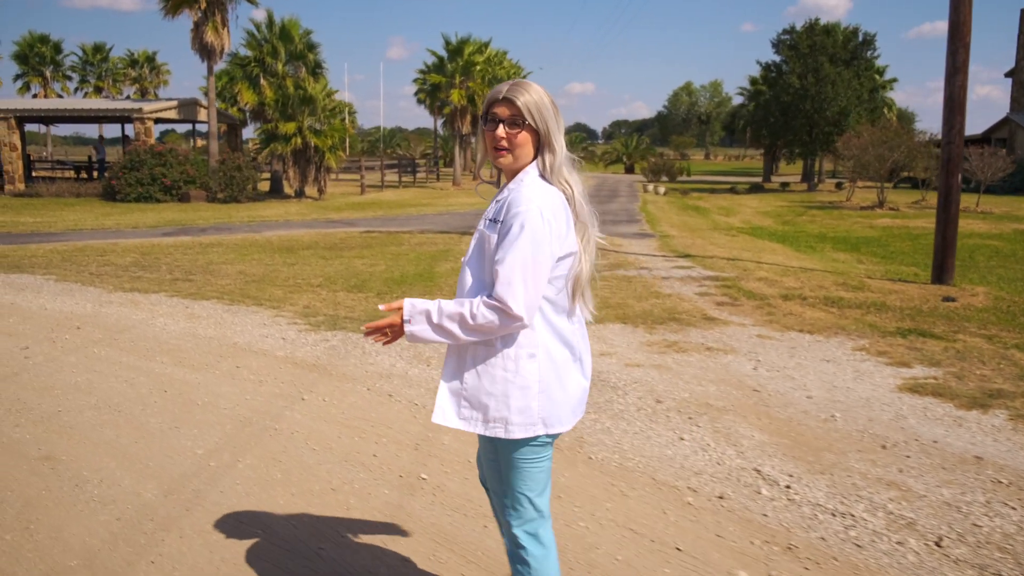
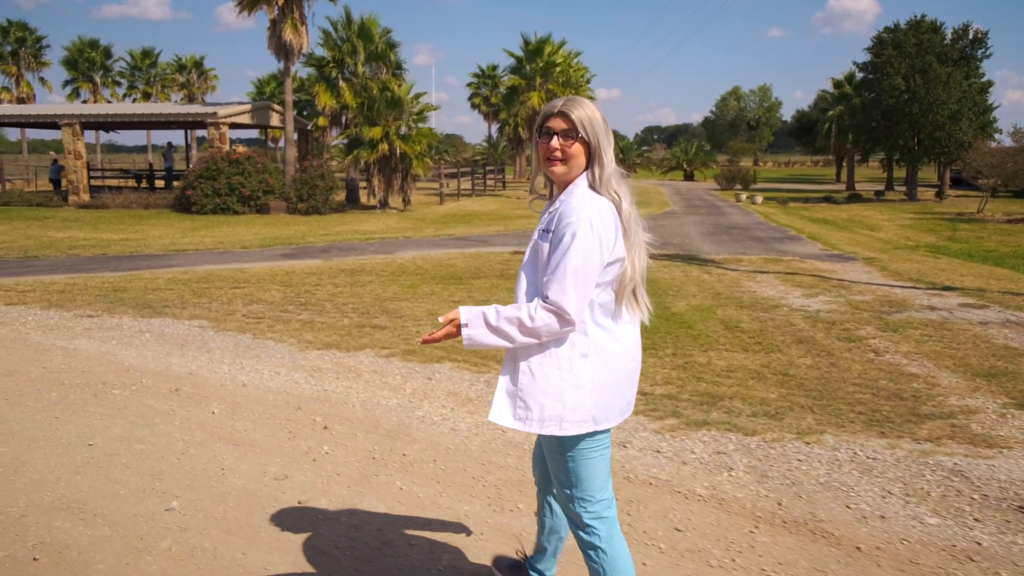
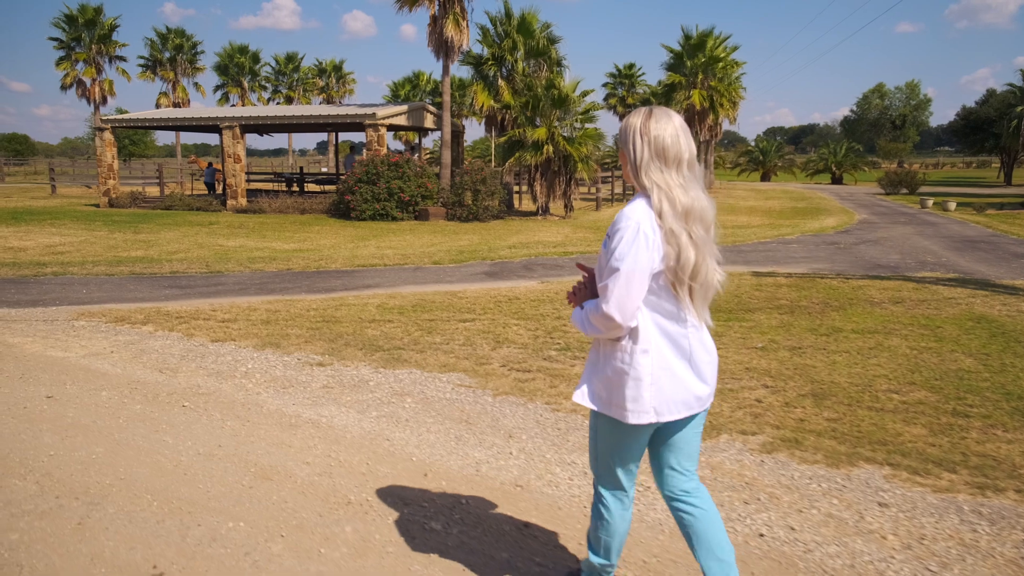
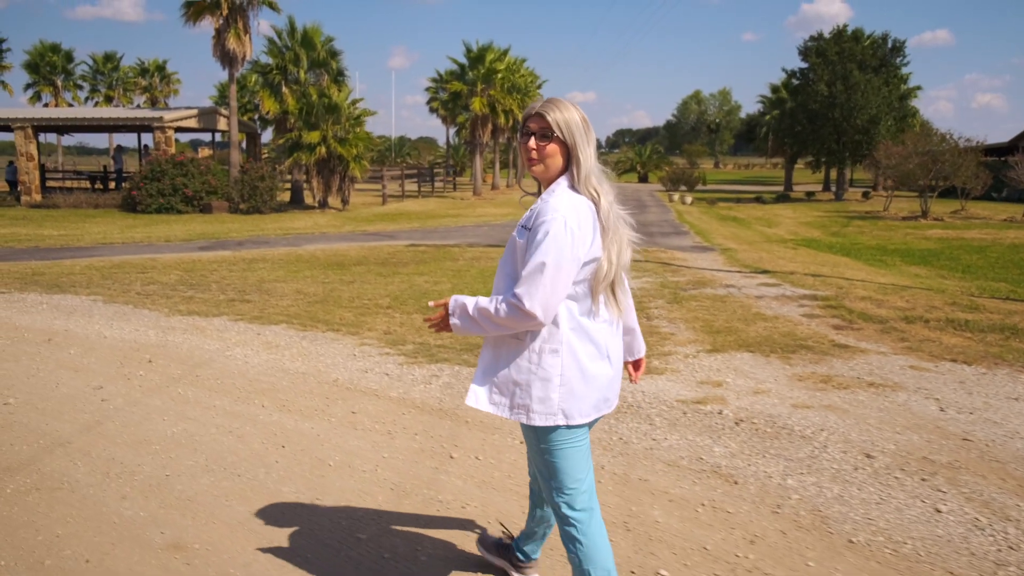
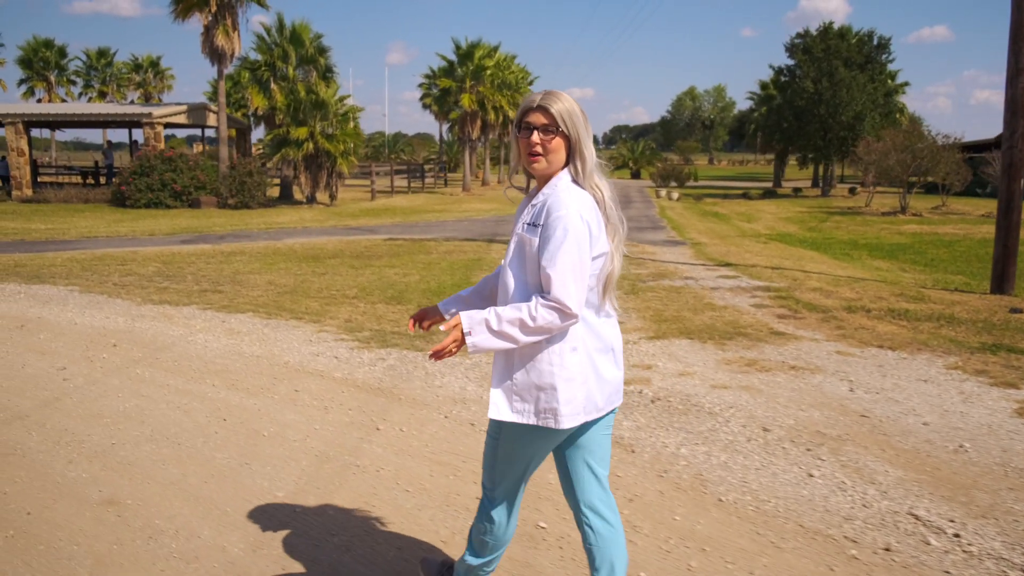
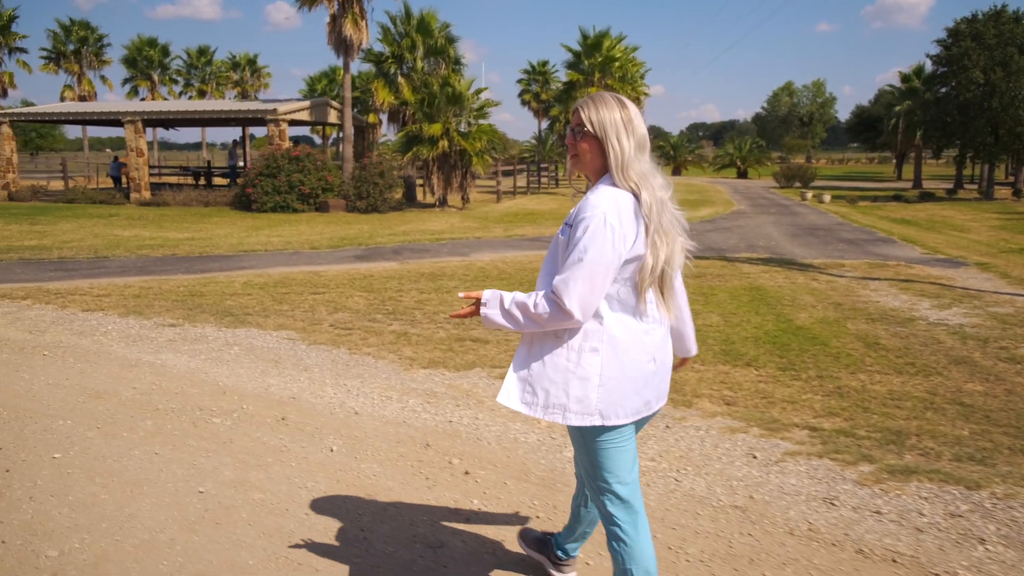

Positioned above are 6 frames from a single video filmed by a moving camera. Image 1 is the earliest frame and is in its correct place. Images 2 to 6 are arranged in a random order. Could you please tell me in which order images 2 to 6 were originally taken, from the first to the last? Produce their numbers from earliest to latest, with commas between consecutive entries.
5, 4, 2, 6, 3
